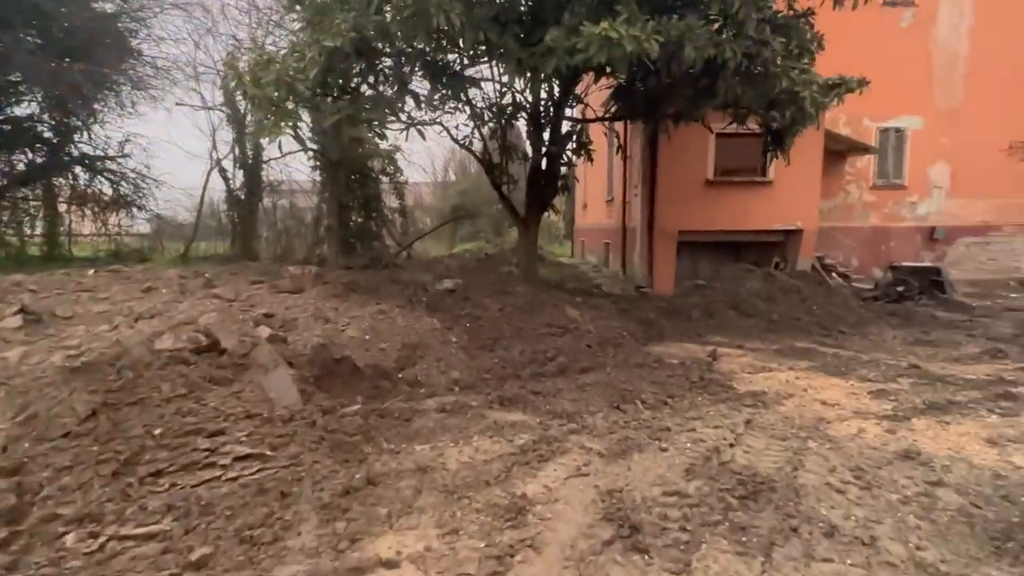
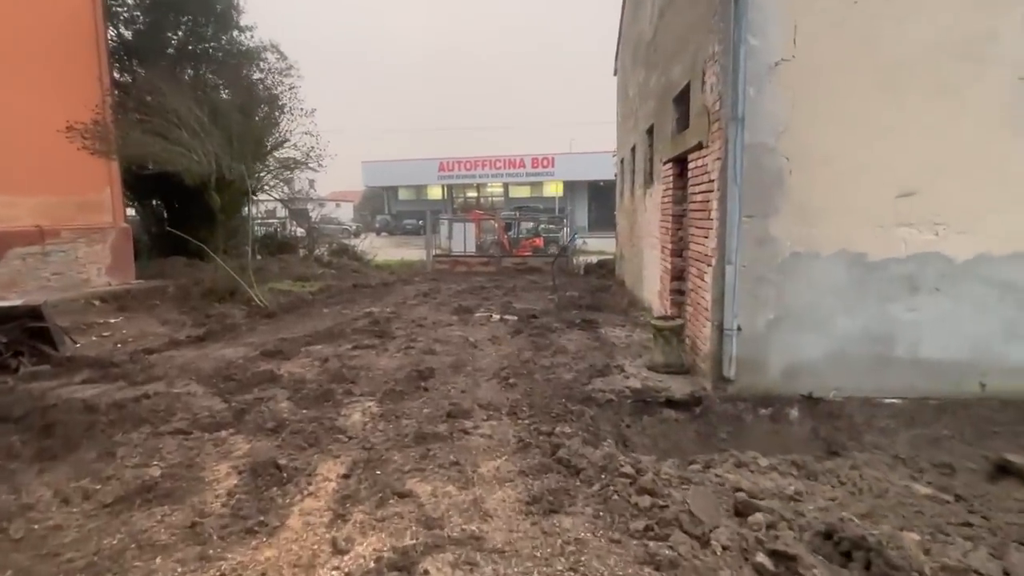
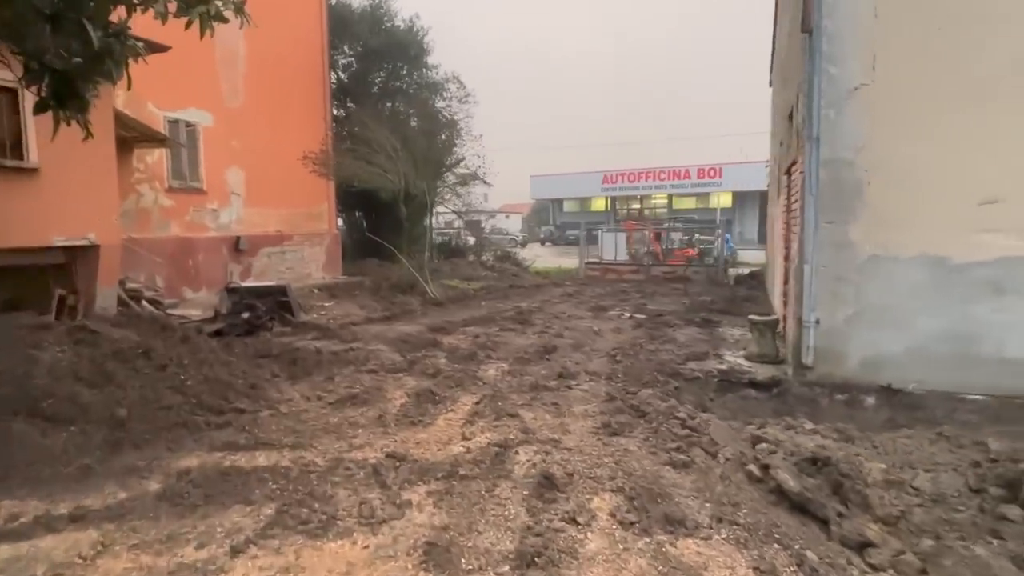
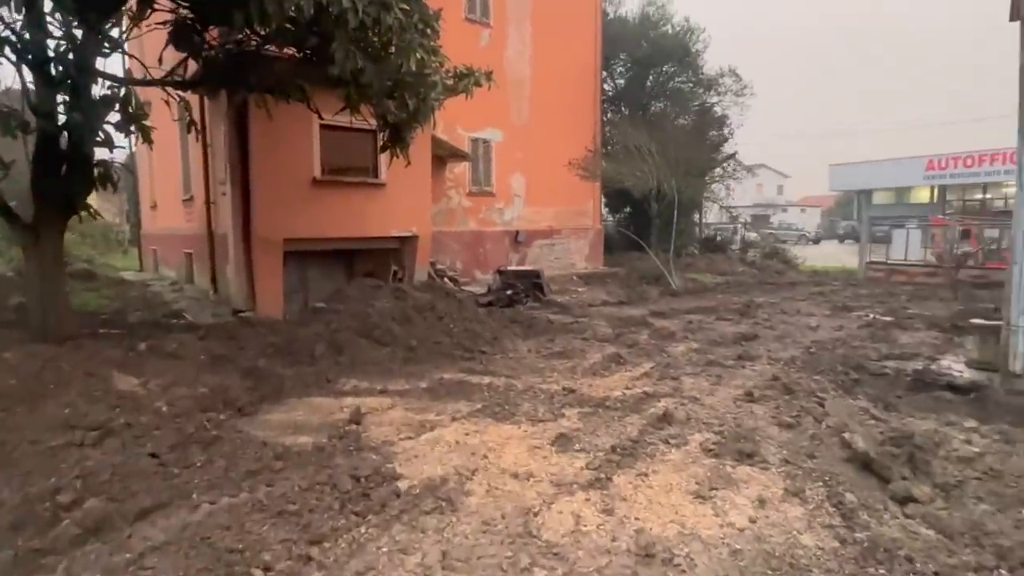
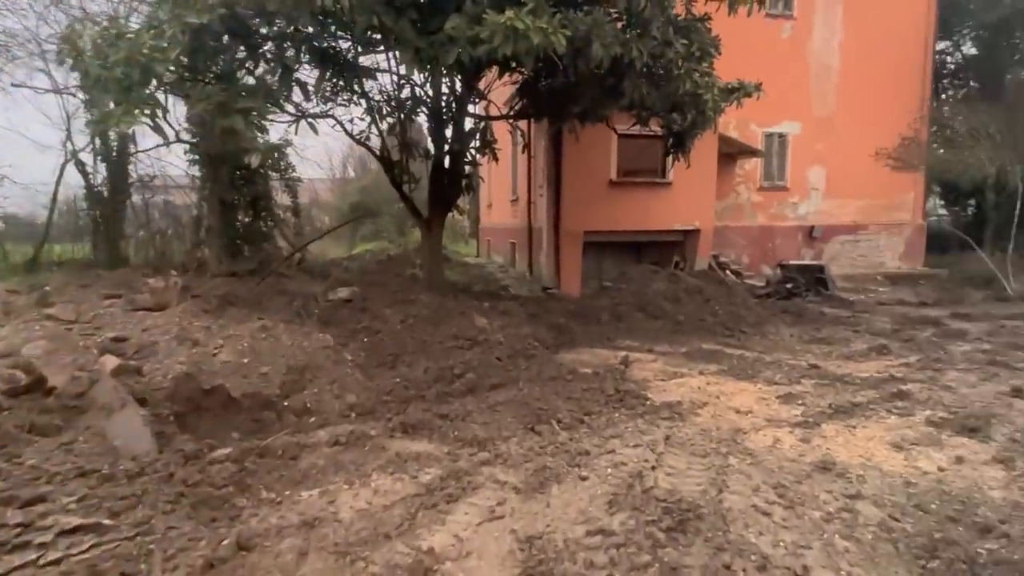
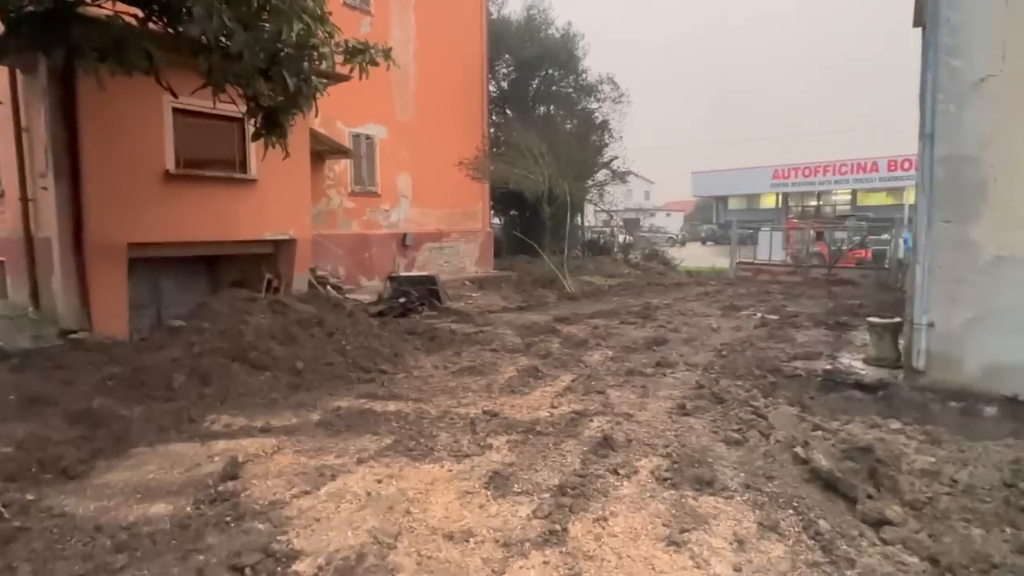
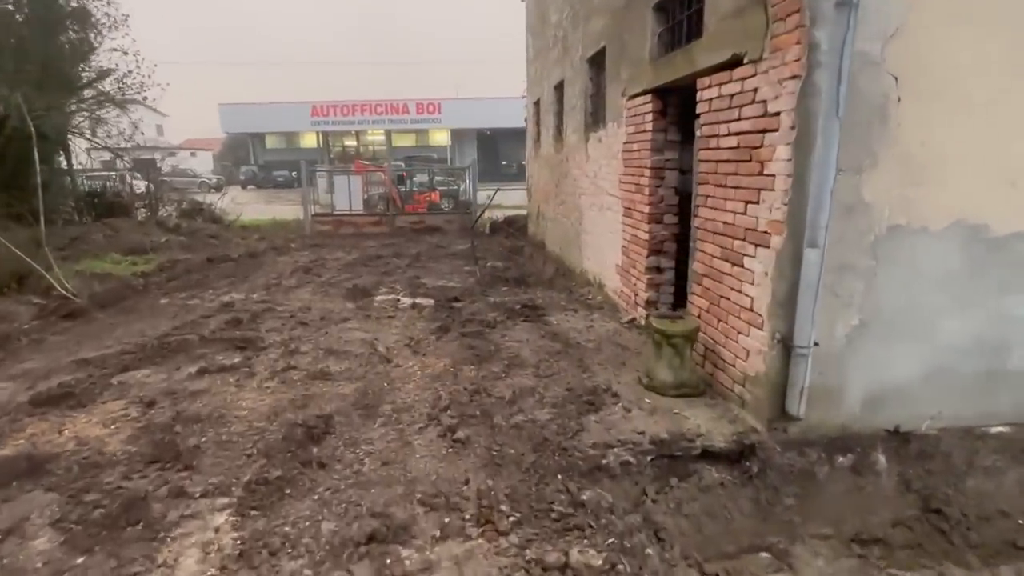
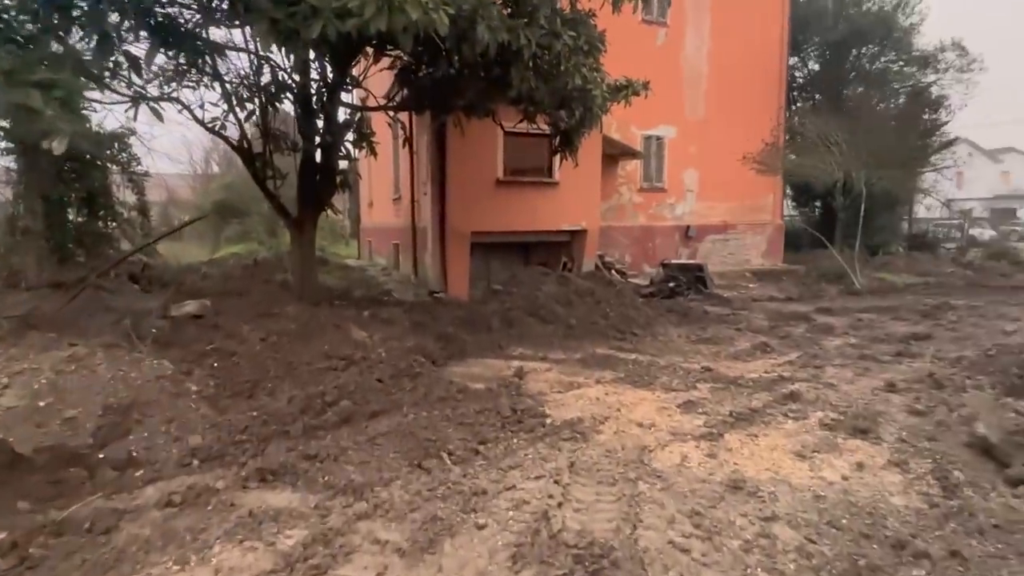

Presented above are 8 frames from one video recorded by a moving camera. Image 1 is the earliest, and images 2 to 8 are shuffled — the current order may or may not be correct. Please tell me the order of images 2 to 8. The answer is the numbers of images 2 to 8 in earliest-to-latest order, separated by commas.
5, 8, 4, 6, 3, 2, 7
